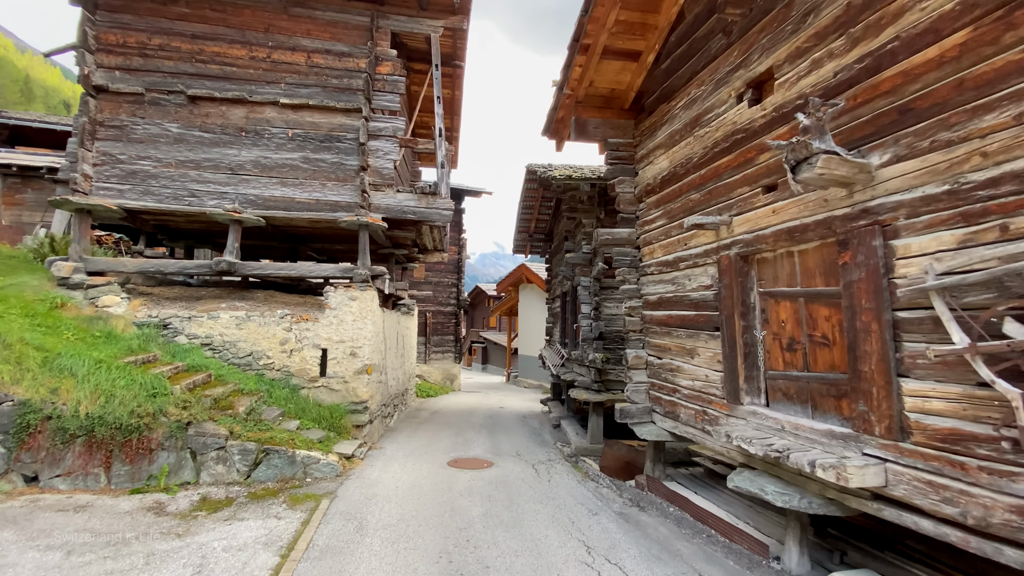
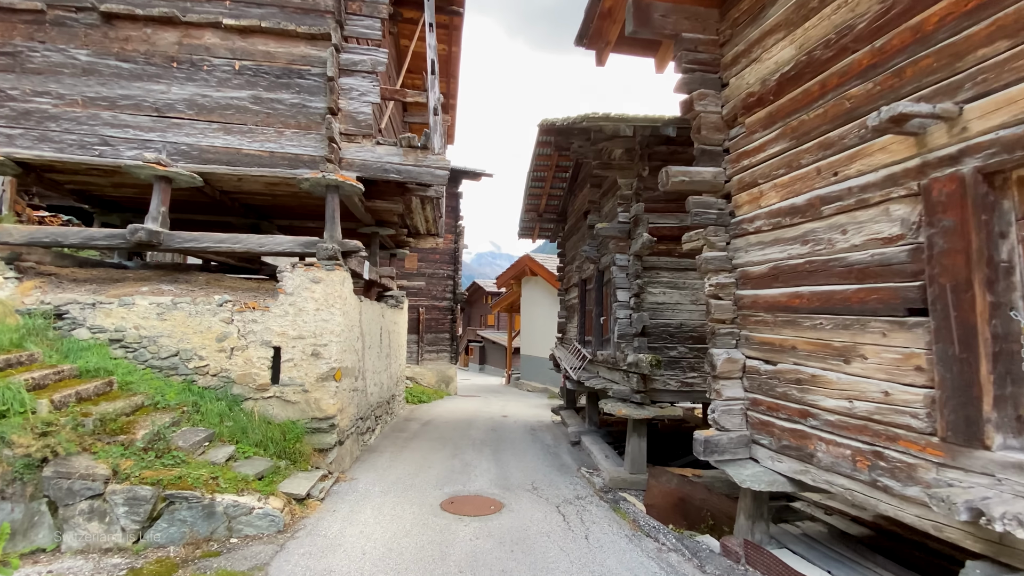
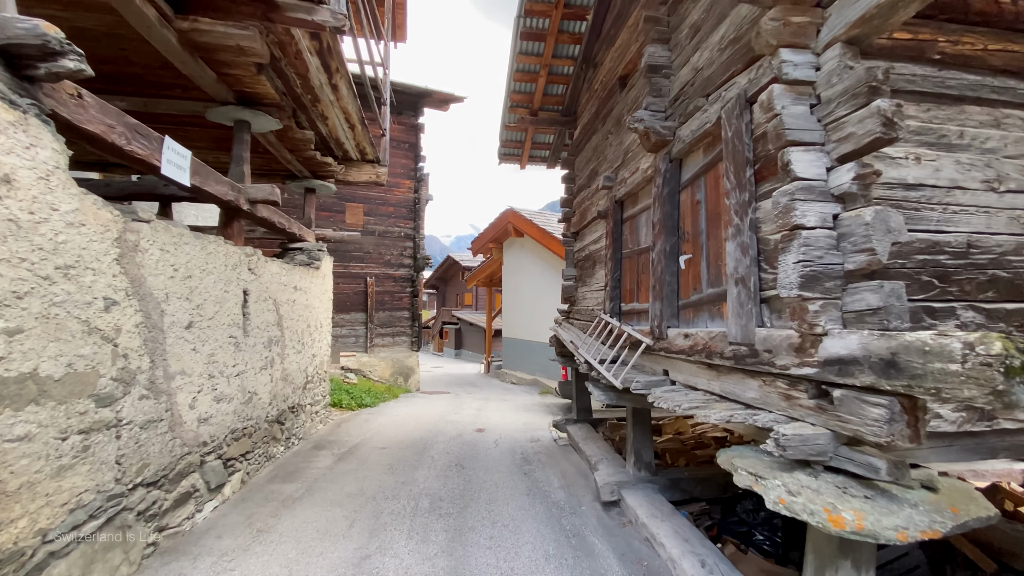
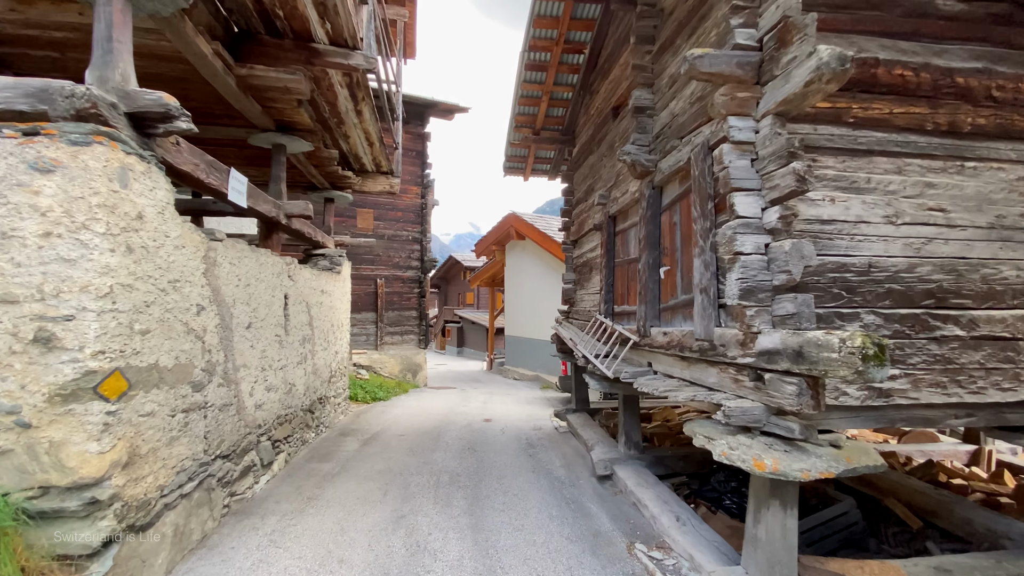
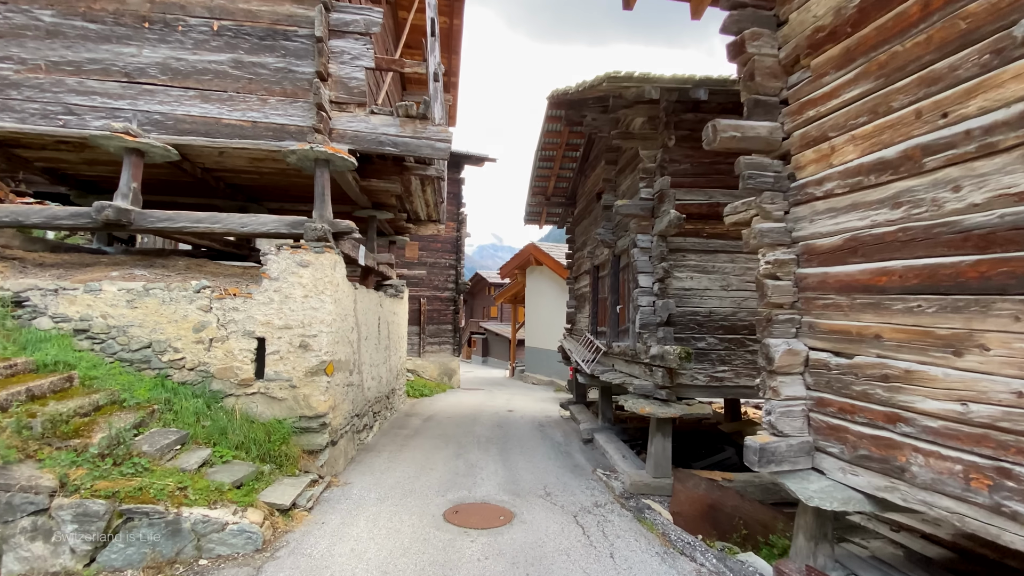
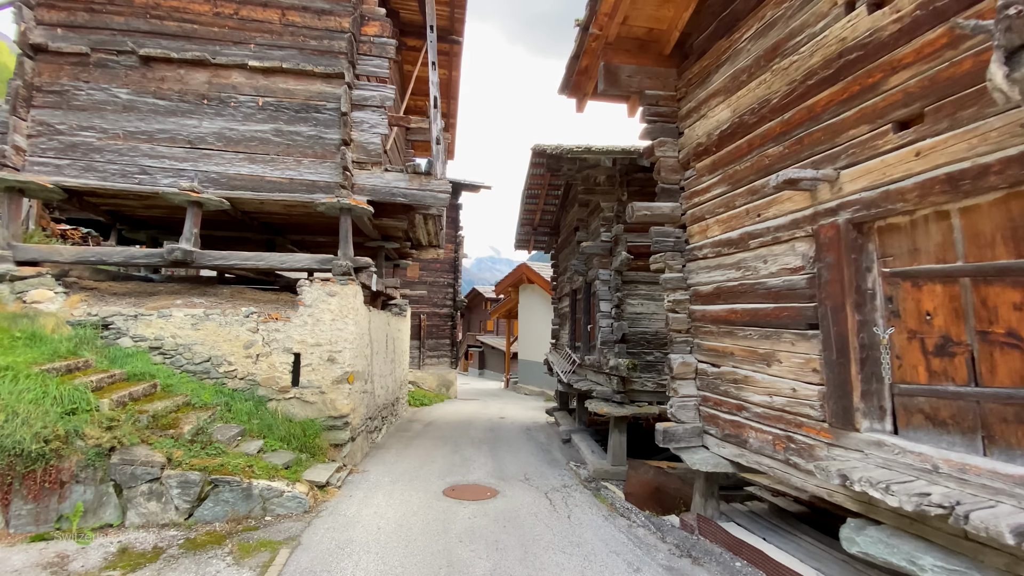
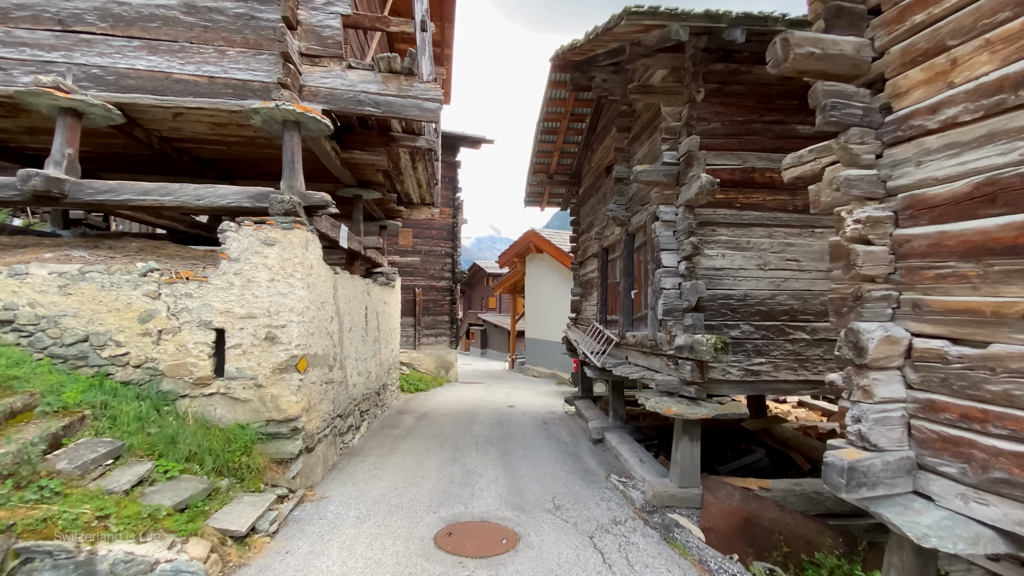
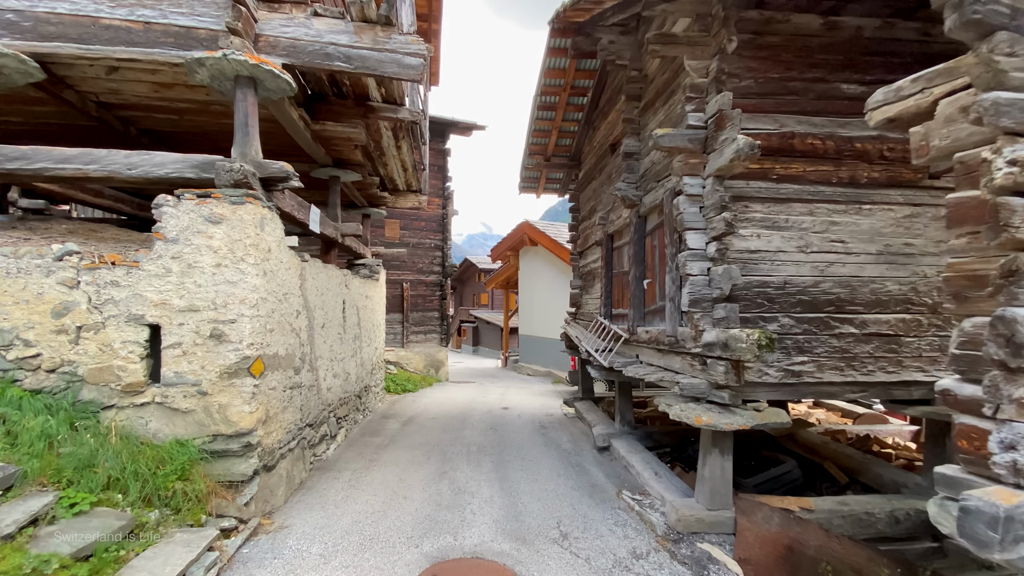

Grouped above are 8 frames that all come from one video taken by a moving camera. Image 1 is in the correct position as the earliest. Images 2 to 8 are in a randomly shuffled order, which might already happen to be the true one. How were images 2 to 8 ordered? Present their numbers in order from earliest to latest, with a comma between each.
6, 2, 5, 7, 8, 4, 3
